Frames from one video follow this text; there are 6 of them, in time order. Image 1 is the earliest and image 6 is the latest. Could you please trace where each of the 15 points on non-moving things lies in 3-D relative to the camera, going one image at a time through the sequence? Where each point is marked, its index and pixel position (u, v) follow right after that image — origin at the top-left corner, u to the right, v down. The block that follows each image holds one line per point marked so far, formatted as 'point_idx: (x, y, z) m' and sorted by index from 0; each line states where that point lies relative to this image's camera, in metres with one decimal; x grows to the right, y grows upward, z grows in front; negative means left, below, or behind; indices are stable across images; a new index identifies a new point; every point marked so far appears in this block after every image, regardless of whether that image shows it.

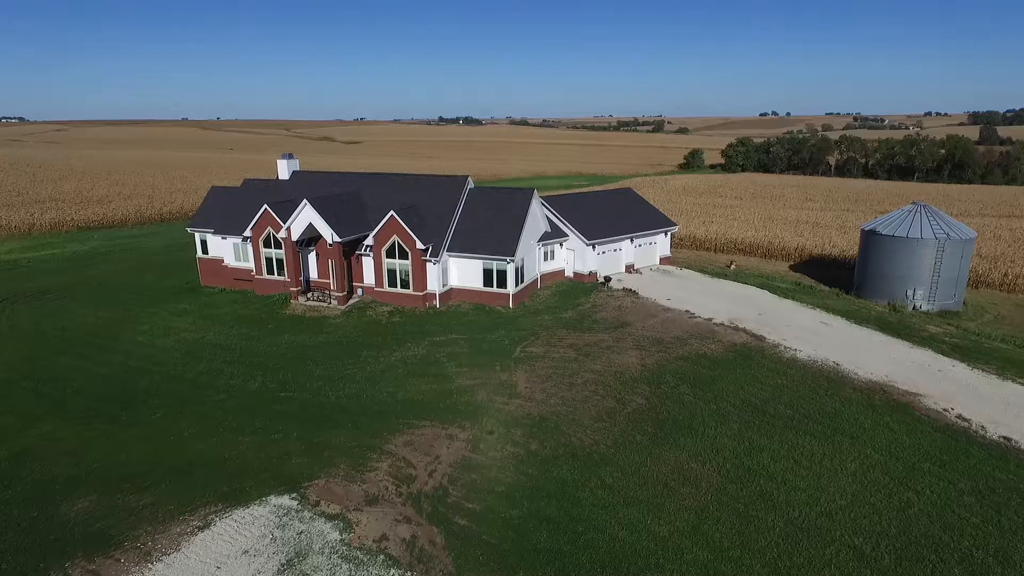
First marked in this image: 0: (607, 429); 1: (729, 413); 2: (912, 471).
0: (+2.5, -3.7, +16.4) m
1: (+6.0, -3.4, +17.0) m
2: (+9.3, -4.3, +14.4) m
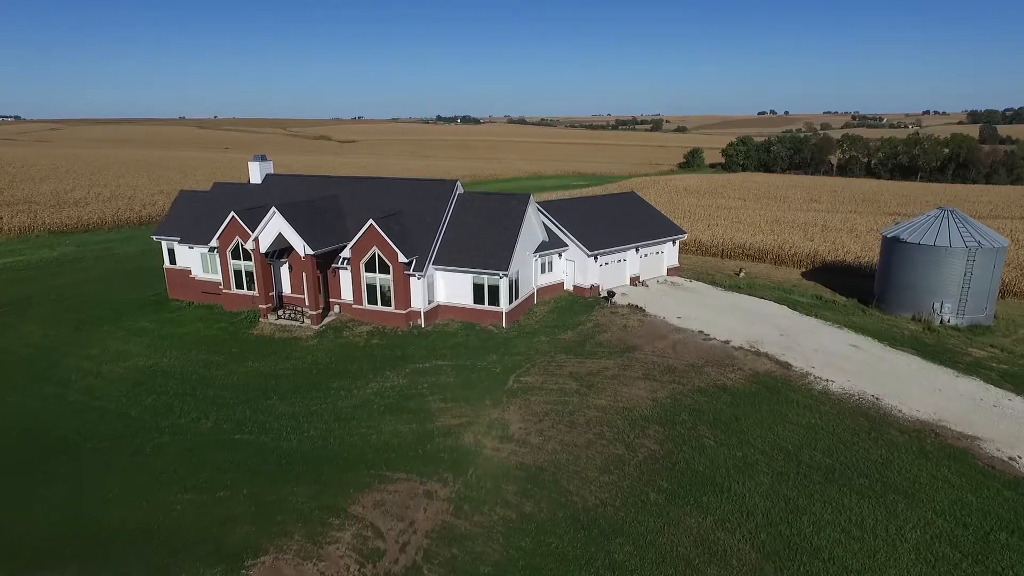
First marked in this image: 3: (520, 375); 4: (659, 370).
0: (+2.3, -4.4, +13.8) m
1: (+5.7, -4.1, +14.4) m
2: (+9.1, -4.9, +11.9) m
3: (+0.2, -2.7, +19.0) m
4: (+4.5, -2.5, +18.9) m
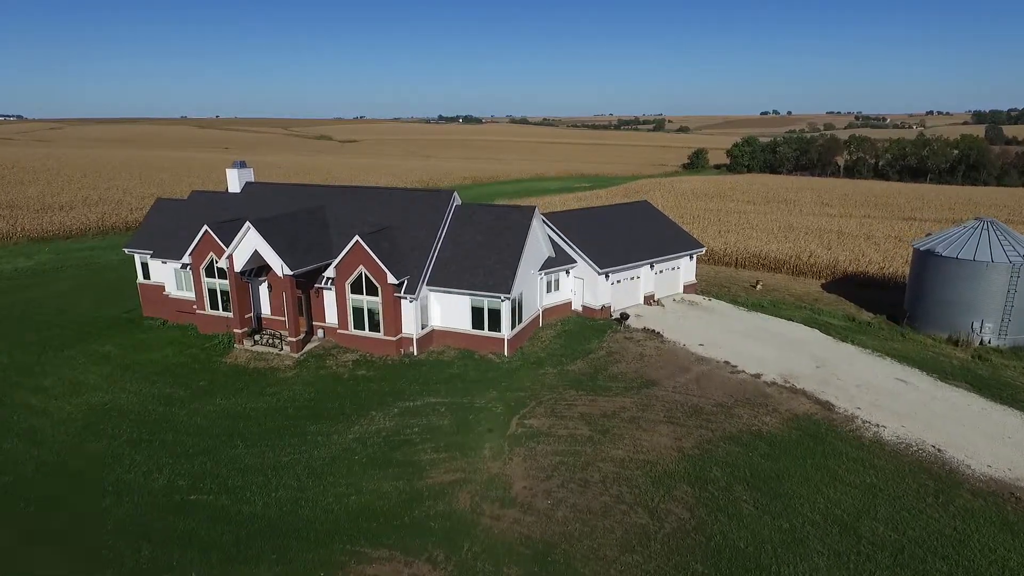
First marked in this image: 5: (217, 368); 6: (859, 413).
0: (+2.3, -5.2, +11.4) m
1: (+5.8, -4.9, +12.1) m
2: (+9.1, -5.7, +9.5) m
3: (+0.3, -3.4, +16.6) m
4: (+4.6, -3.3, +16.5) m
5: (-9.5, -2.6, +19.8) m
6: (+9.2, -3.3, +16.4) m
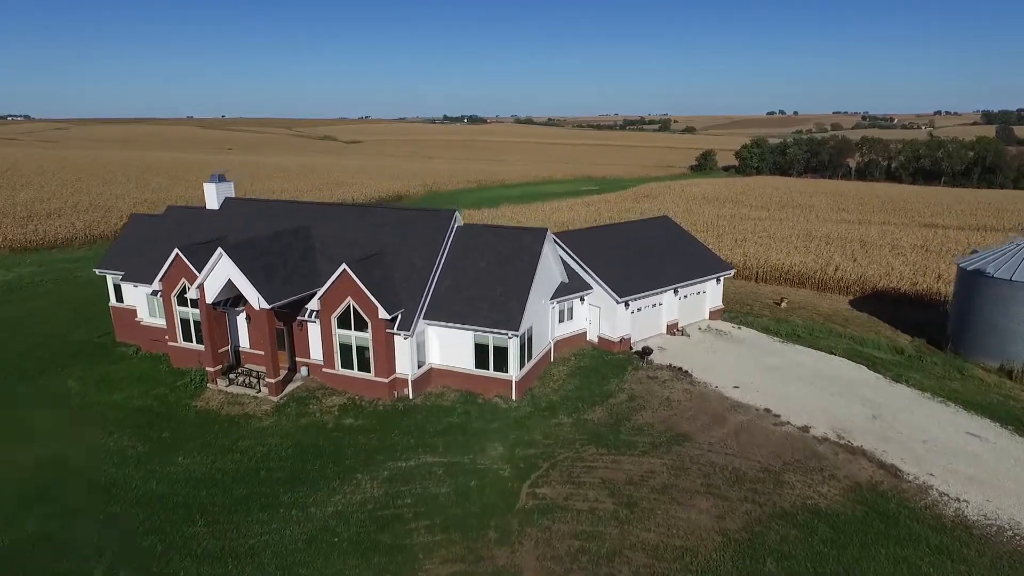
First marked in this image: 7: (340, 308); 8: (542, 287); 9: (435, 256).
0: (+2.5, -6.2, +8.9) m
1: (+6.0, -5.9, +9.5) m
2: (+9.3, -6.7, +6.9) m
3: (+0.5, -4.4, +14.1) m
4: (+4.8, -4.3, +14.0) m
5: (-9.2, -3.6, +17.4) m
6: (+9.4, -4.3, +13.9) m
7: (-4.9, -0.6, +17.8) m
8: (+1.0, 0.0, +19.3) m
9: (-2.3, +1.0, +18.9) m
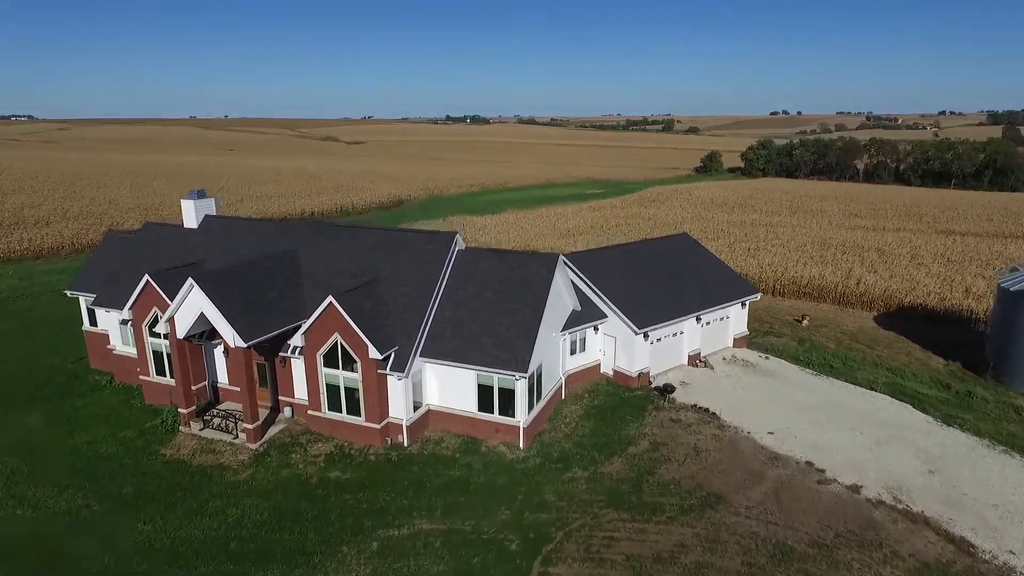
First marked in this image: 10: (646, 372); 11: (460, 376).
0: (+2.7, -7.0, +7.0) m
1: (+6.1, -6.8, +7.5) m
2: (+9.5, -7.6, +4.9) m
3: (+0.7, -5.3, +12.2) m
4: (+5.0, -5.2, +12.0) m
5: (-9.0, -4.4, +15.5) m
6: (+9.6, -5.2, +11.9) m
7: (-4.8, -1.5, +15.8) m
8: (+1.2, -0.8, +17.3) m
9: (-2.1, +0.1, +16.9) m
10: (+4.2, -2.6, +19.1) m
11: (-1.4, -2.3, +16.2) m
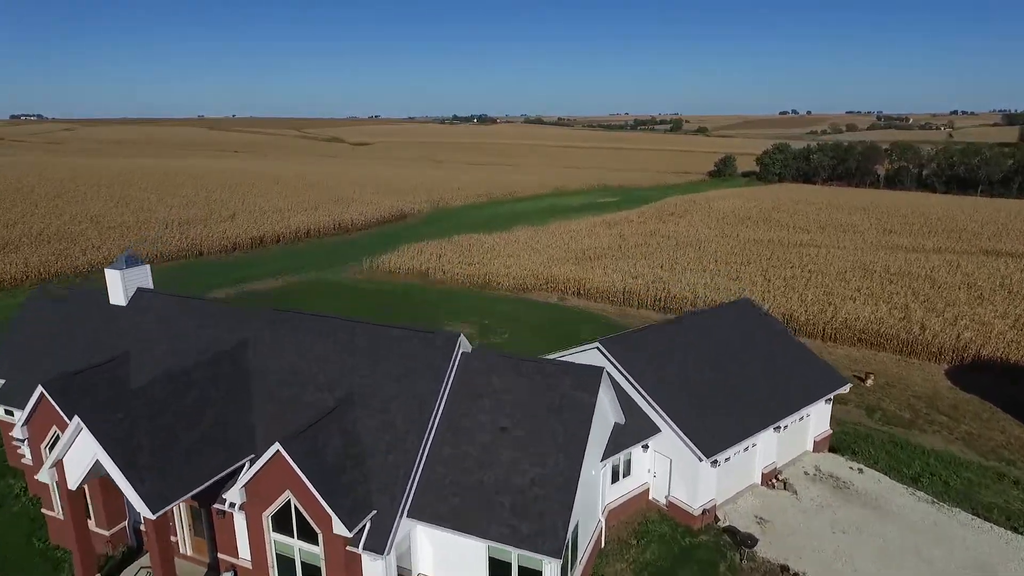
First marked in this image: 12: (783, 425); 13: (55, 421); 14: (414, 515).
0: (+3.1, -9.5, +2.2) m
1: (+6.5, -9.3, +2.8) m
2: (+9.8, -10.1, +0.1) m
3: (+1.1, -7.8, +7.4) m
4: (+5.4, -7.7, +7.3) m
5: (-8.6, -6.9, +10.9) m
6: (+10.0, -7.7, +7.1) m
7: (-4.3, -3.9, +11.2) m
8: (+1.6, -3.3, +12.6) m
9: (-1.7, -2.3, +12.2) m
10: (+4.7, -5.0, +14.4) m
11: (-0.9, -4.8, +11.5) m
12: (+7.1, -3.5, +16.1) m
13: (-9.7, -2.9, +13.0) m
14: (-1.8, -4.1, +11.4) m
